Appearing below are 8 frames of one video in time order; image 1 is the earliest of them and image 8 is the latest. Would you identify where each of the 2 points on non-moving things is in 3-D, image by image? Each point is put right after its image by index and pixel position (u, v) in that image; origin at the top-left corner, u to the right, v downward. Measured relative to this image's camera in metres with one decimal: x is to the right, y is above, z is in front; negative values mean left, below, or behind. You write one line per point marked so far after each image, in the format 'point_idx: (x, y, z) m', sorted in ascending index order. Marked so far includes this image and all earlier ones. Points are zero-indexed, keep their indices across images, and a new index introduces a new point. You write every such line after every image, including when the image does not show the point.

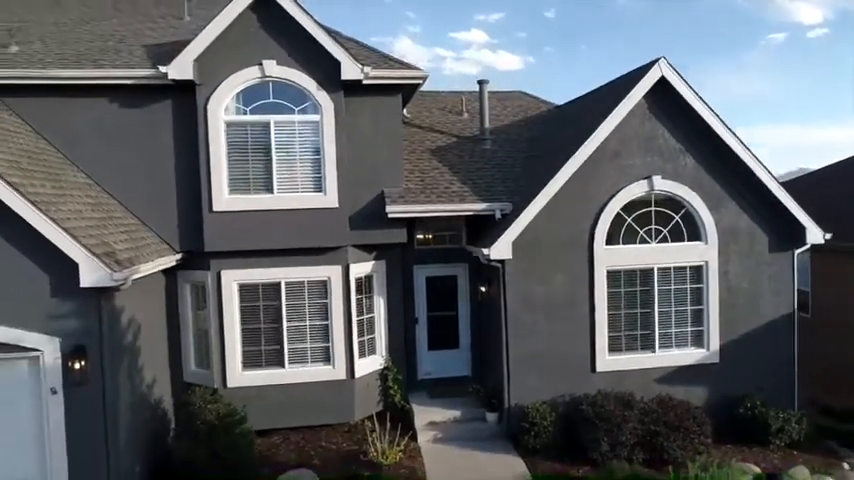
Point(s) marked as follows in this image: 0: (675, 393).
0: (+4.1, -2.5, +10.2) m
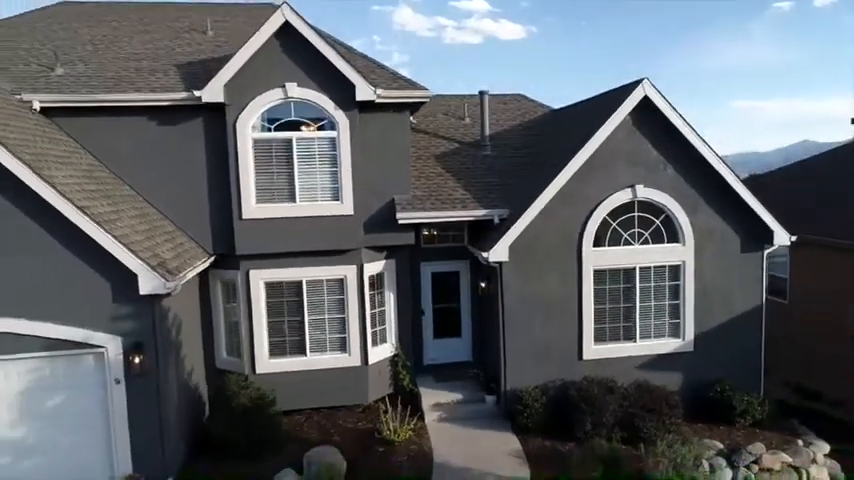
0: (+4.2, -2.6, +11.4) m
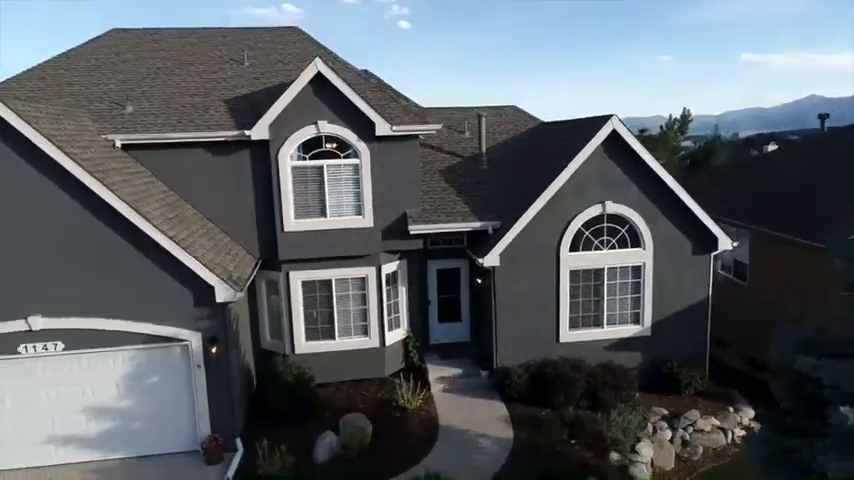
0: (+4.4, -2.7, +14.1) m
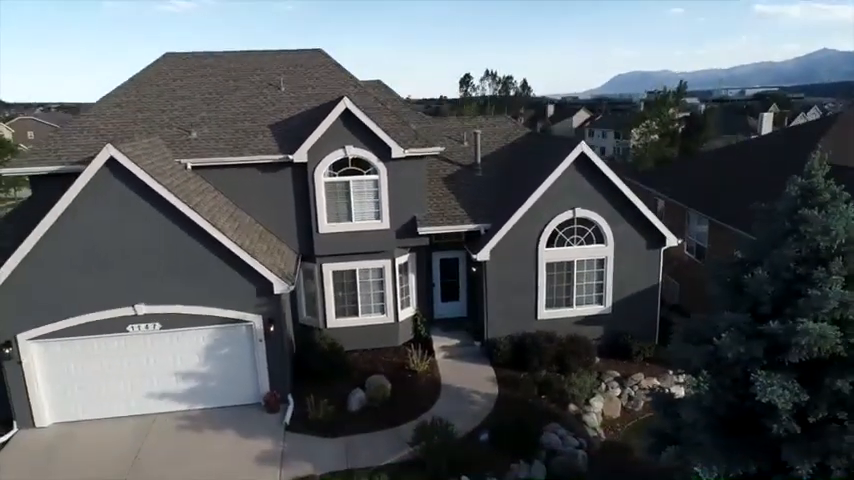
0: (+4.5, -2.6, +17.6) m
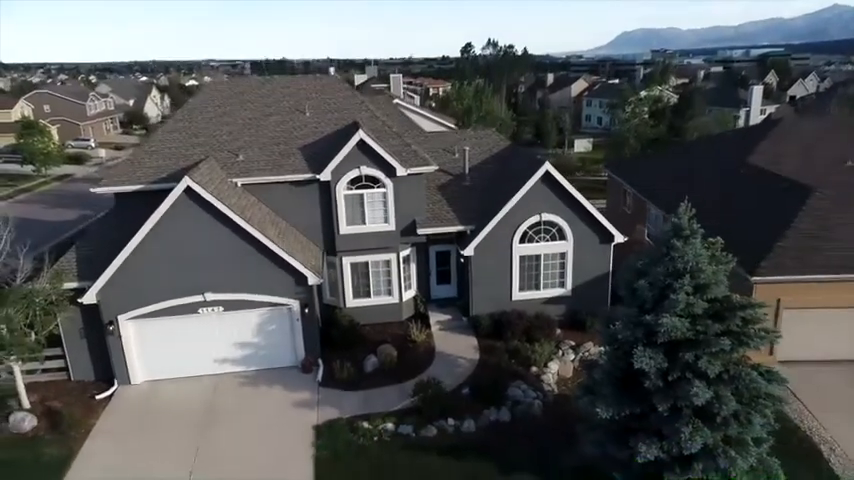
0: (+4.4, -2.5, +22.2) m
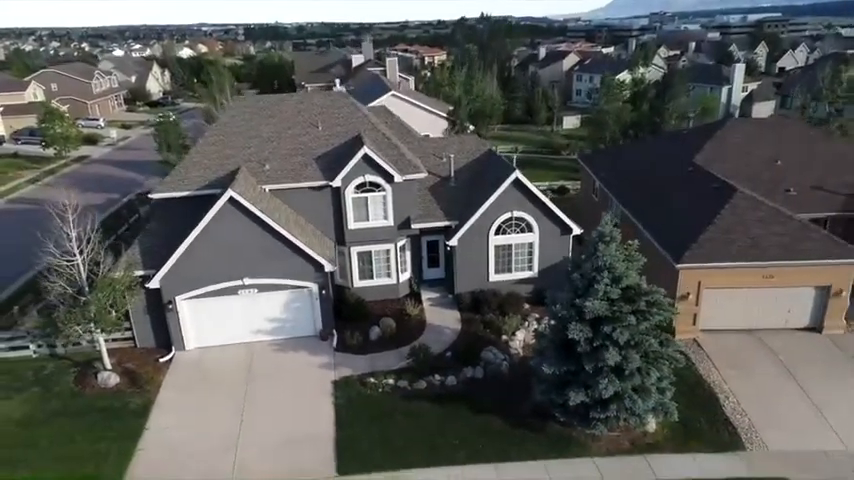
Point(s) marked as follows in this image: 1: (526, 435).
0: (+4.1, -2.1, +27.2) m
1: (+3.1, -6.1, +19.1) m
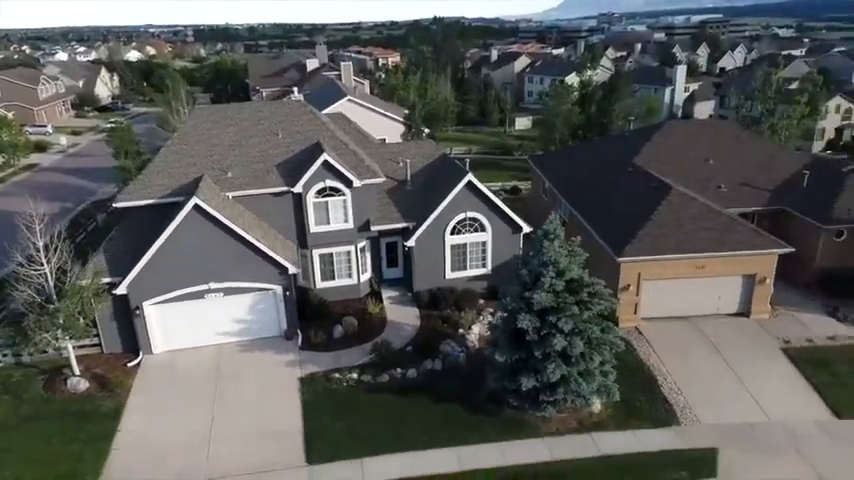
0: (+2.2, -2.1, +28.8) m
1: (+1.9, -6.0, +20.6) m
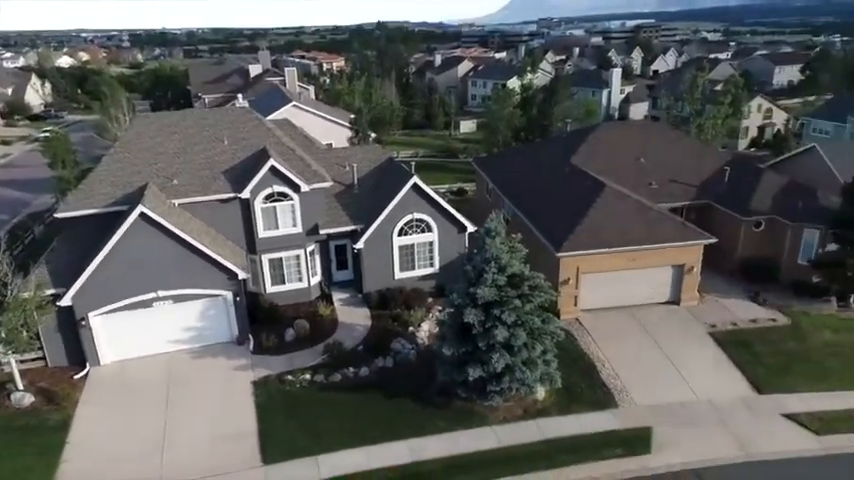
0: (-0.2, -2.1, +29.7) m
1: (+0.2, -6.0, +21.4) m
